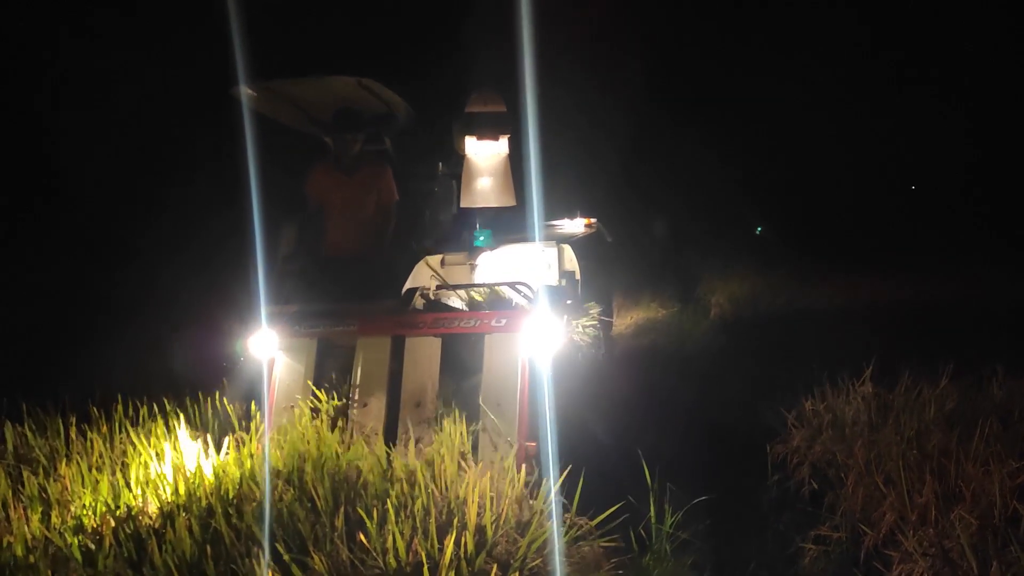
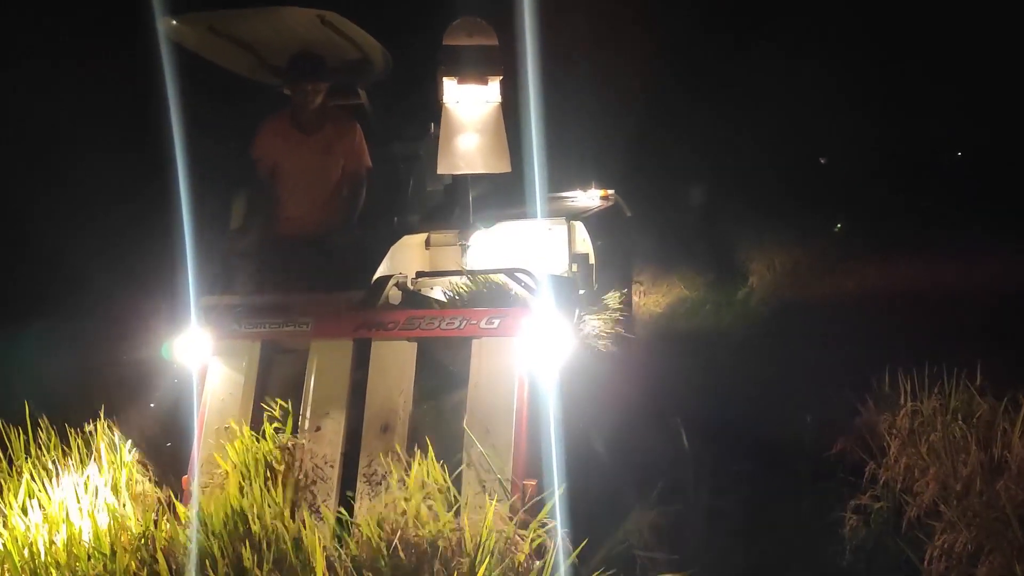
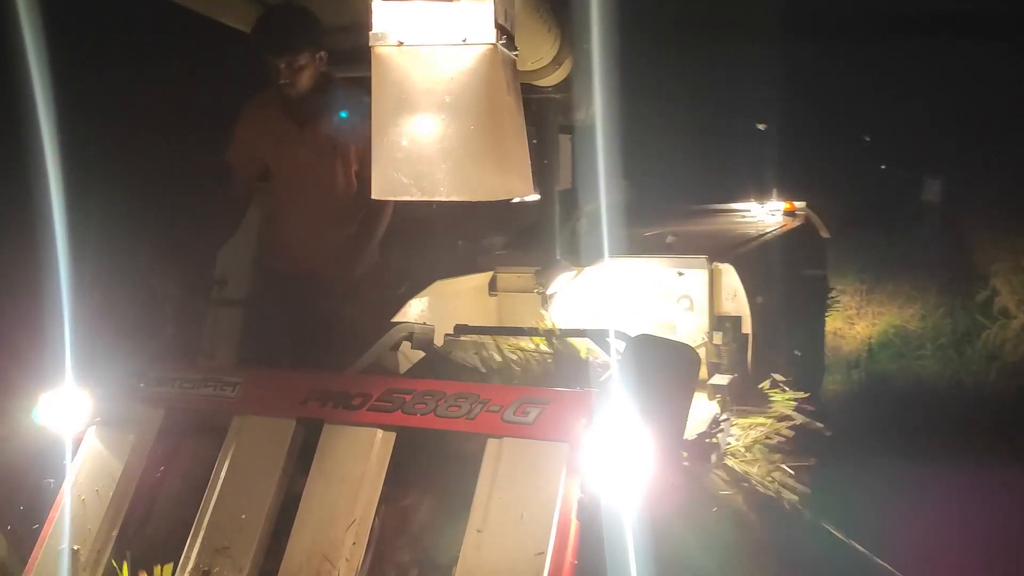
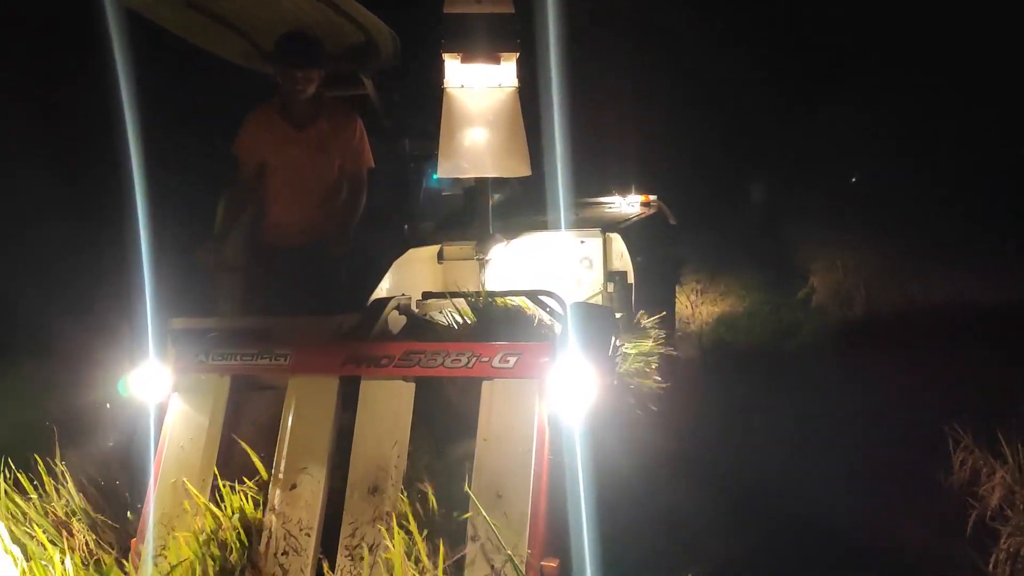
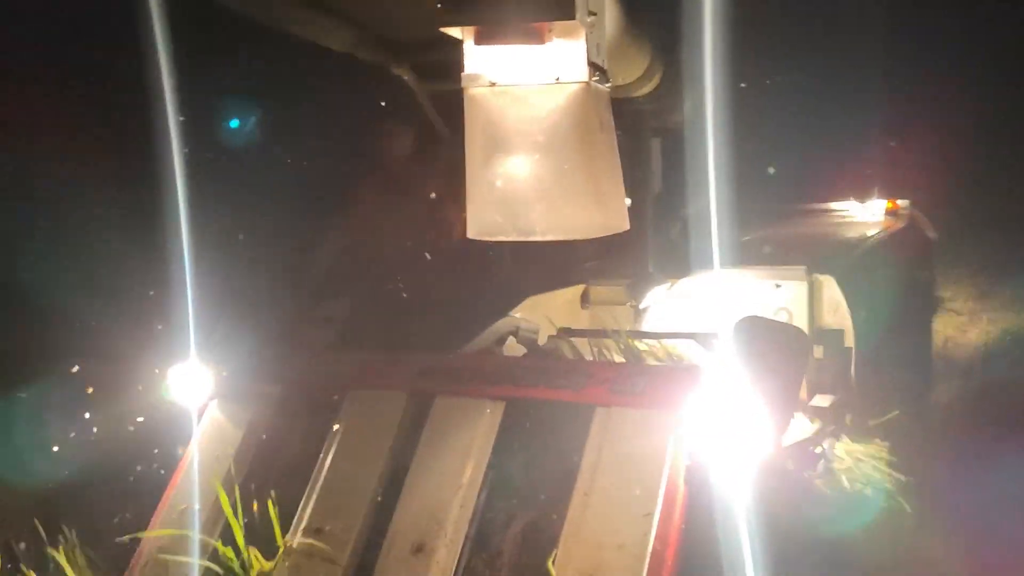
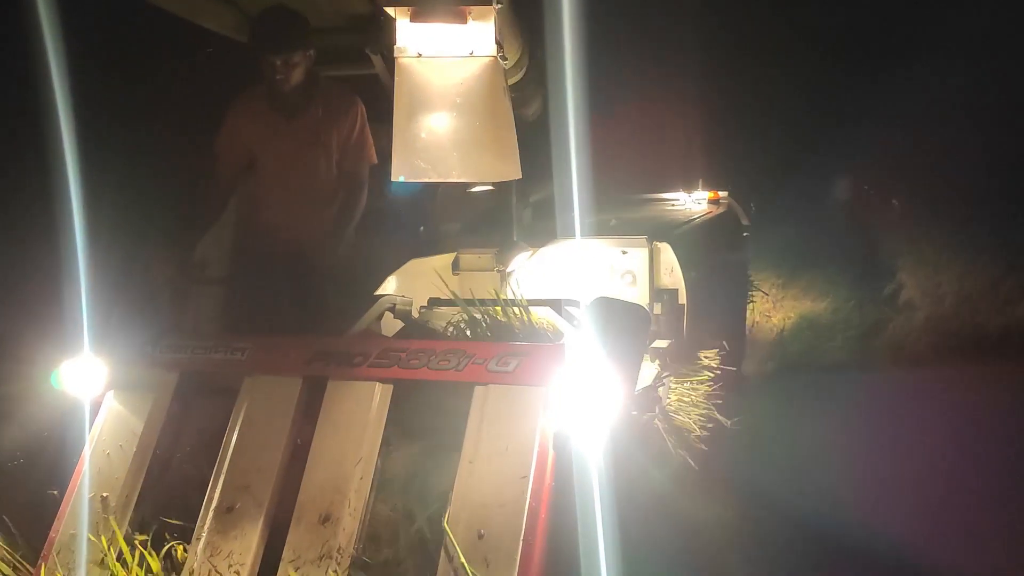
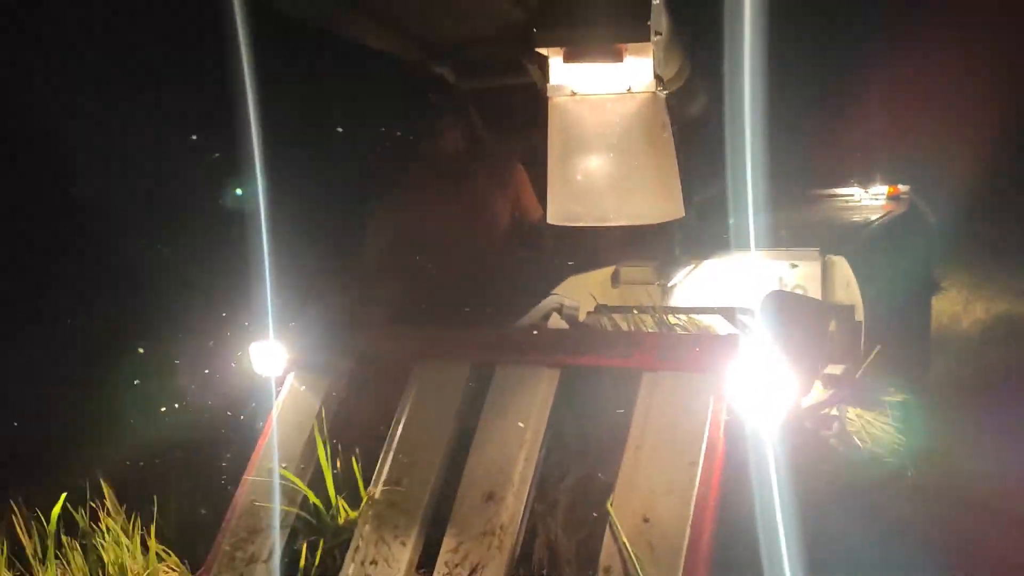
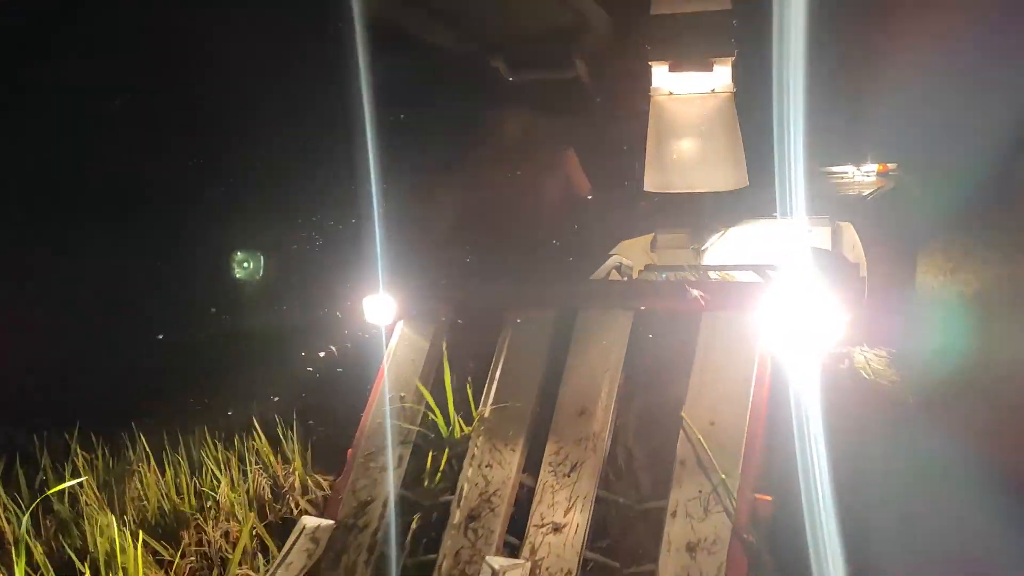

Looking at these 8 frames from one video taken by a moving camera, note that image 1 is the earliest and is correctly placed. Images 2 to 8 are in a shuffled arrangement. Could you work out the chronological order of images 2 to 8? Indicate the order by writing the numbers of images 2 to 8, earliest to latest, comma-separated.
2, 4, 6, 3, 5, 7, 8
